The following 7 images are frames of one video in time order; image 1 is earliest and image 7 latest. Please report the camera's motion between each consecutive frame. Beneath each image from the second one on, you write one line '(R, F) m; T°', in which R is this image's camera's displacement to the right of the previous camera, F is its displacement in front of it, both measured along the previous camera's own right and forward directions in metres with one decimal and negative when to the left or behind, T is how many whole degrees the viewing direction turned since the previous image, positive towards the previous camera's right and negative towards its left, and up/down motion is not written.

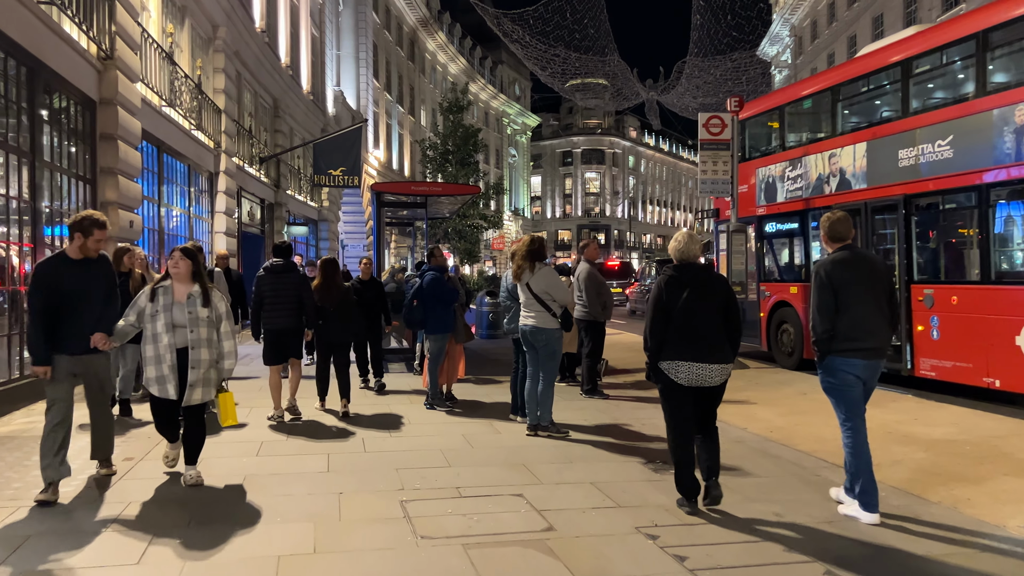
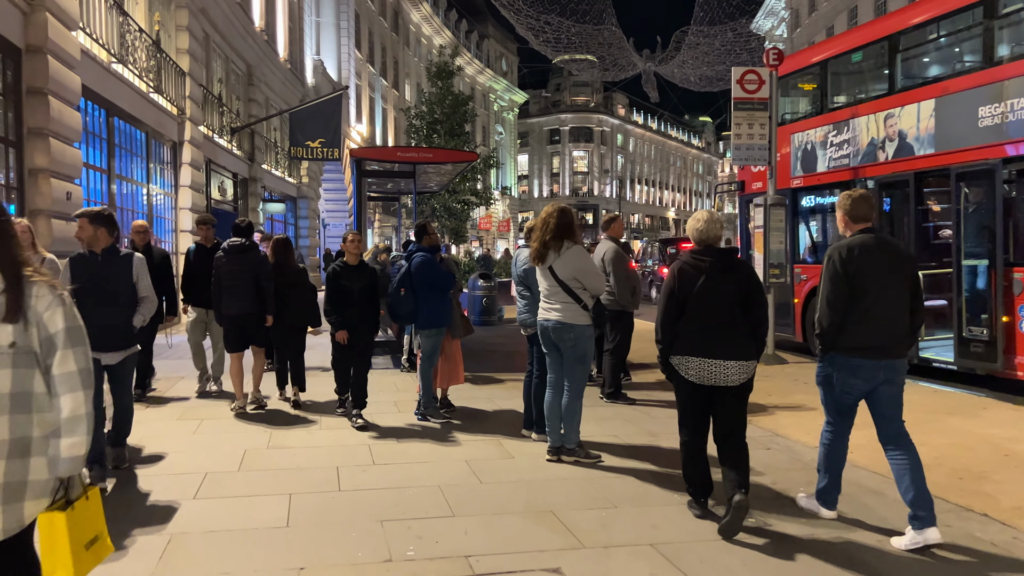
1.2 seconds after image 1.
(-0.2, +1.6) m; +1°
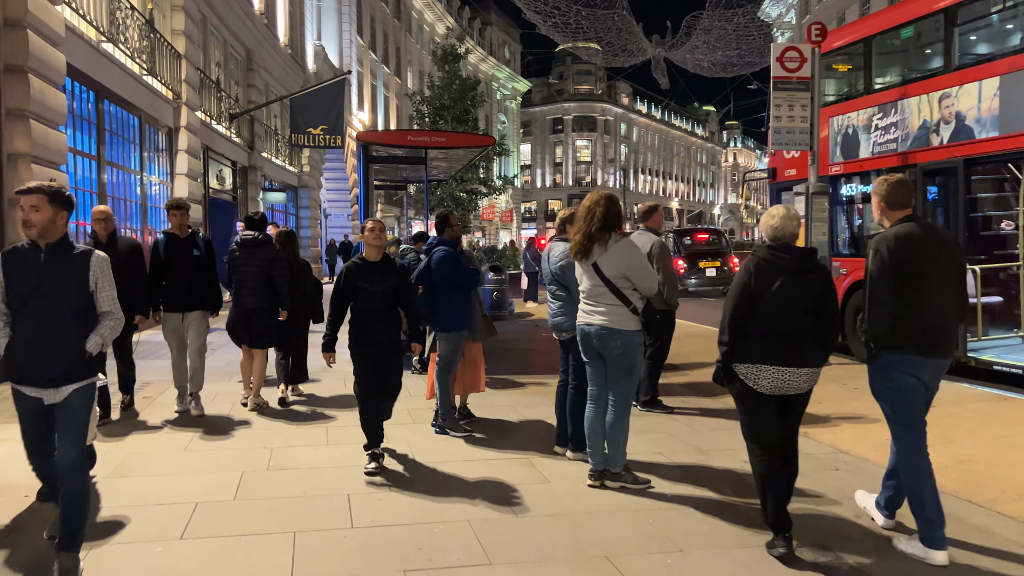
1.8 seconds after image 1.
(-0.2, +0.8) m; 0°
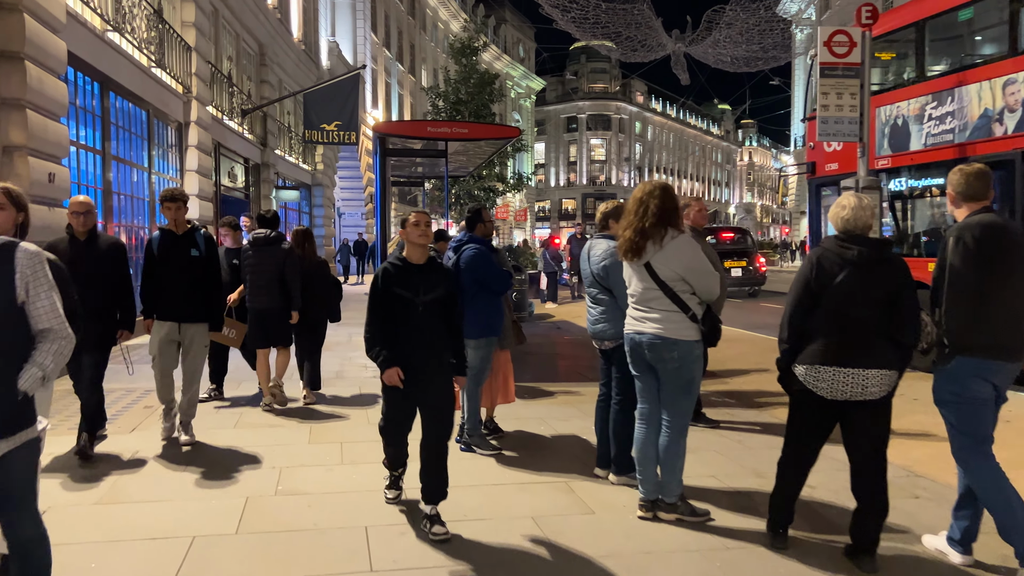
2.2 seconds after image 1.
(-0.1, +0.6) m; -1°
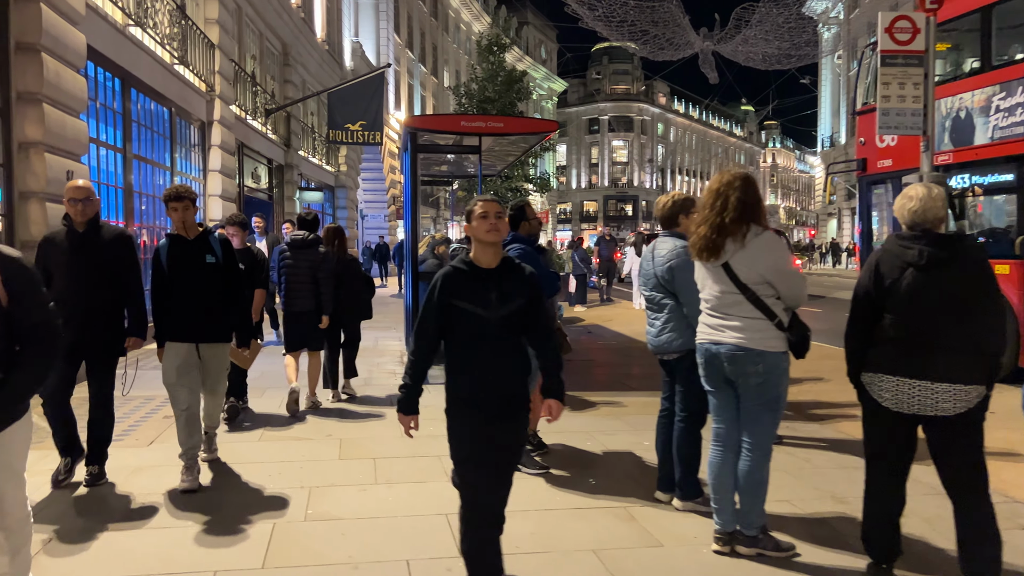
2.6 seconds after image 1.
(-0.2, +0.5) m; -1°
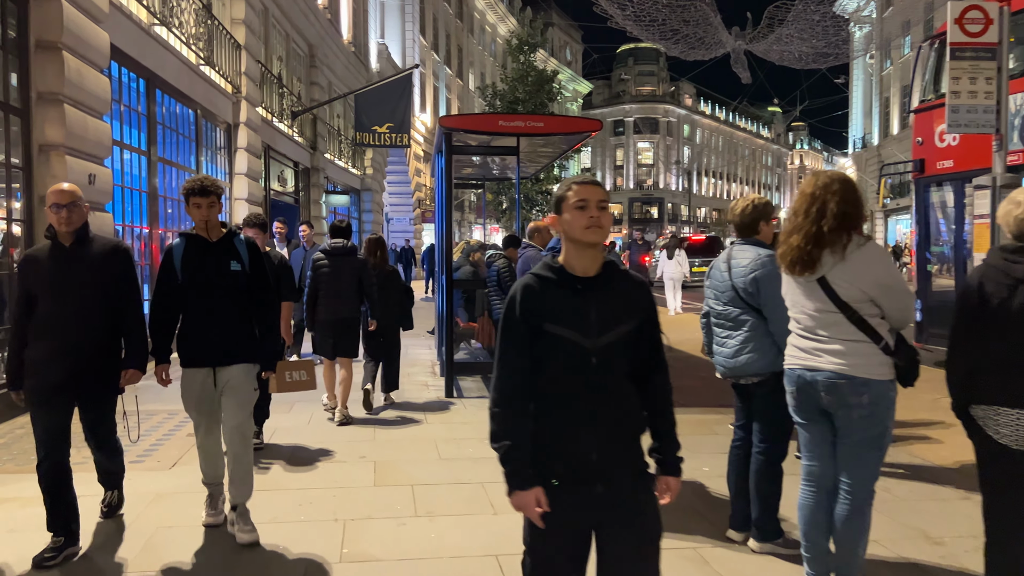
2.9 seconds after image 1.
(-0.2, +0.5) m; -2°
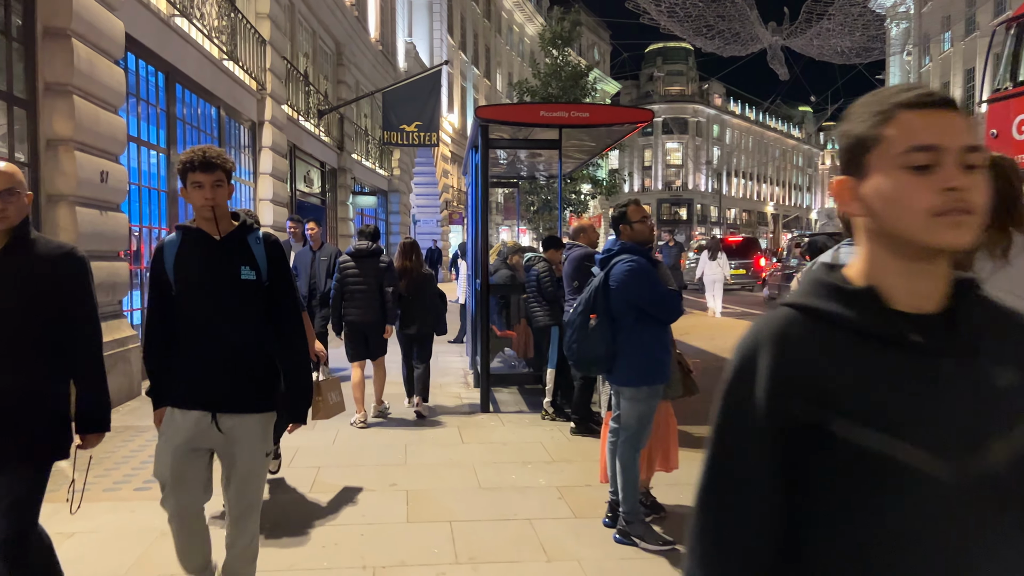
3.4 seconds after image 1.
(-0.1, +0.6) m; -2°
